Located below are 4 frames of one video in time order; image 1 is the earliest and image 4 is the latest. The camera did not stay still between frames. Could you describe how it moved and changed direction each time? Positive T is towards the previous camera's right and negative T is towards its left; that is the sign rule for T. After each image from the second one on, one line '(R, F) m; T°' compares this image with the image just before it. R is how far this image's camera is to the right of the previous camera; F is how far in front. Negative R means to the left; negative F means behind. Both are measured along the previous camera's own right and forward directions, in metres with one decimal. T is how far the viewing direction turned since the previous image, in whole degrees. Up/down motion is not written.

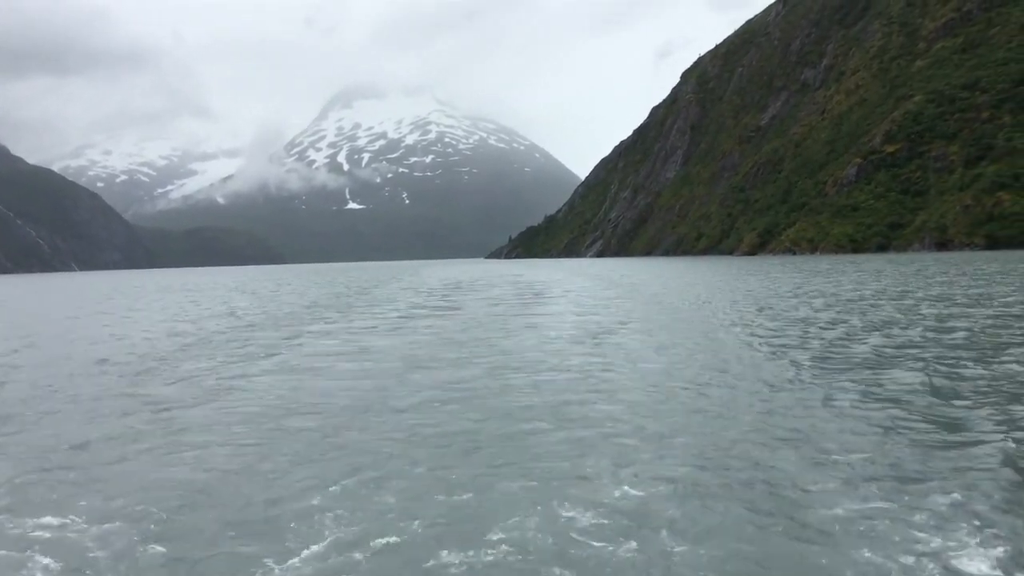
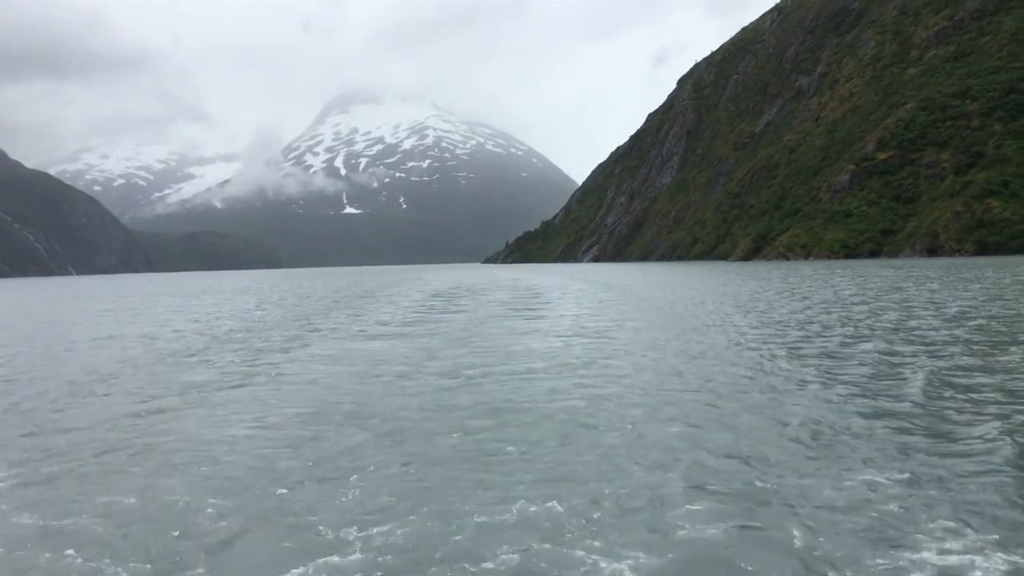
(+0.5, -0.1) m; 0°
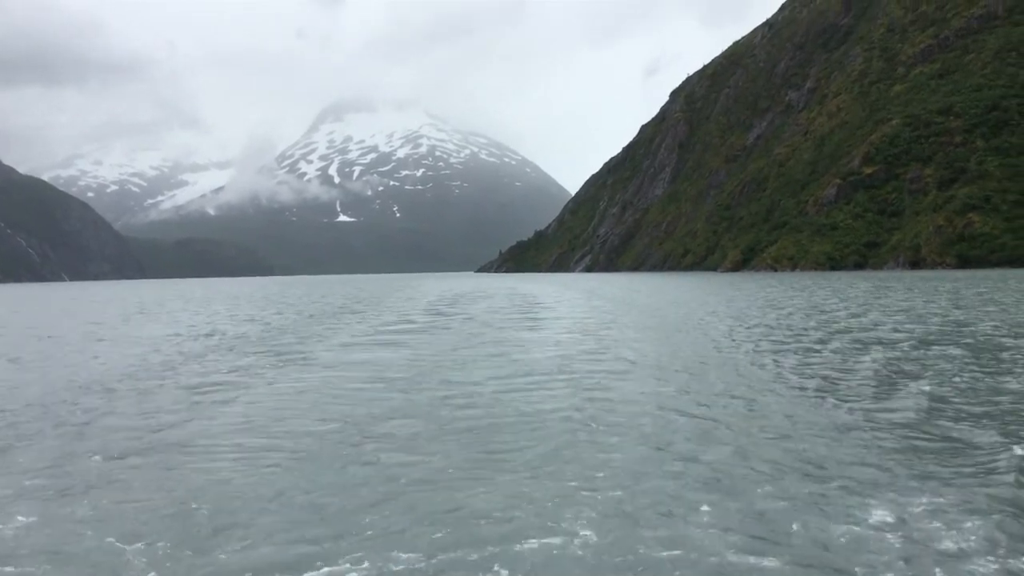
(-0.1, -1.2) m; +1°
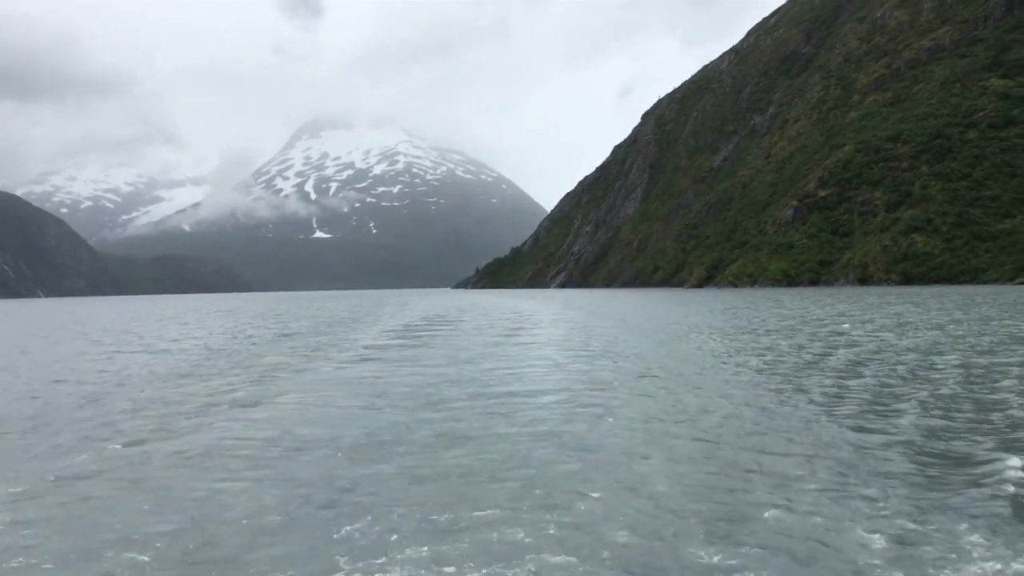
(-0.1, -3.6) m; +2°
